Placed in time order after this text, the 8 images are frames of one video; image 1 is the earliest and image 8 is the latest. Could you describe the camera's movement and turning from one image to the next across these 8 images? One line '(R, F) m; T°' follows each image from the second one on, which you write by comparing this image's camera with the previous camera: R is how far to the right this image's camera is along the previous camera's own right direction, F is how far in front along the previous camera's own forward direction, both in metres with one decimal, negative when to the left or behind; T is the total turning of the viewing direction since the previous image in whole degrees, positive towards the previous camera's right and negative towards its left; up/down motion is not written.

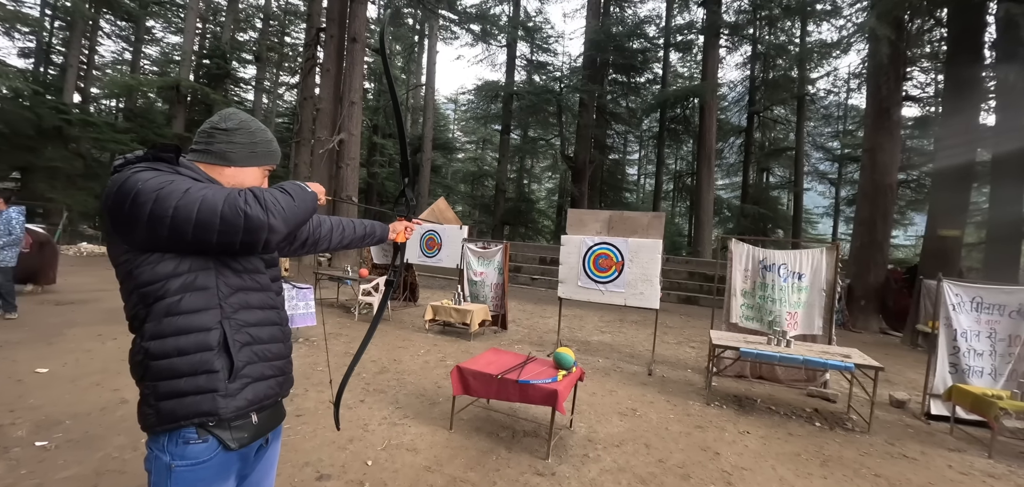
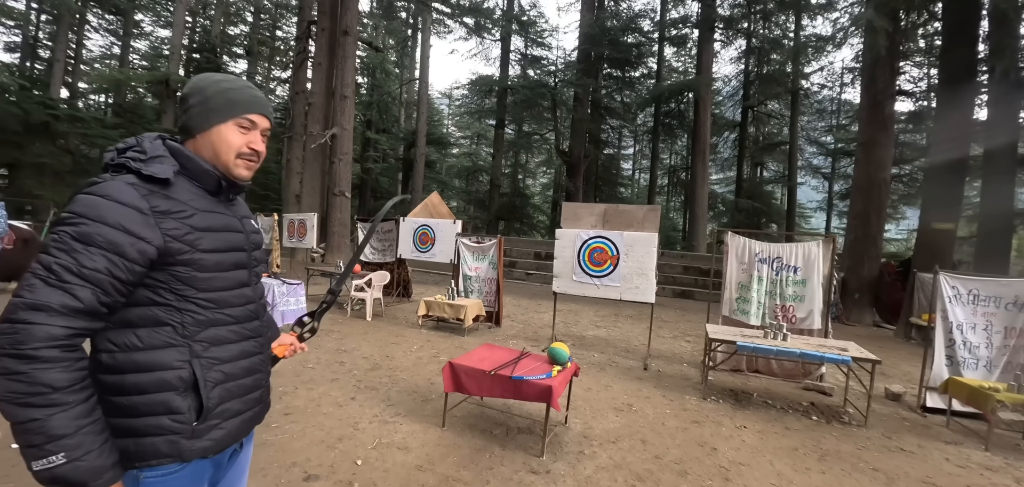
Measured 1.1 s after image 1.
(0.0, +0.1) m; +1°
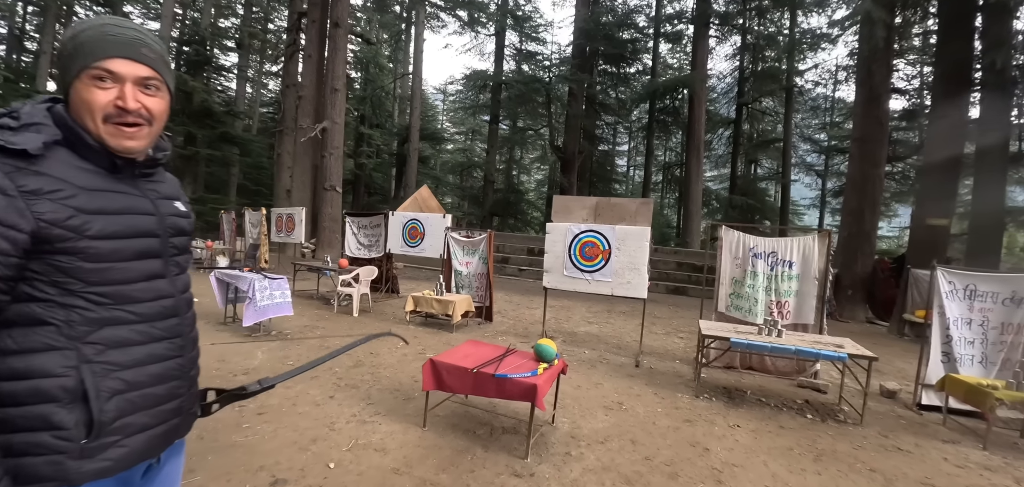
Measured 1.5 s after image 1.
(+0.1, +0.2) m; +1°
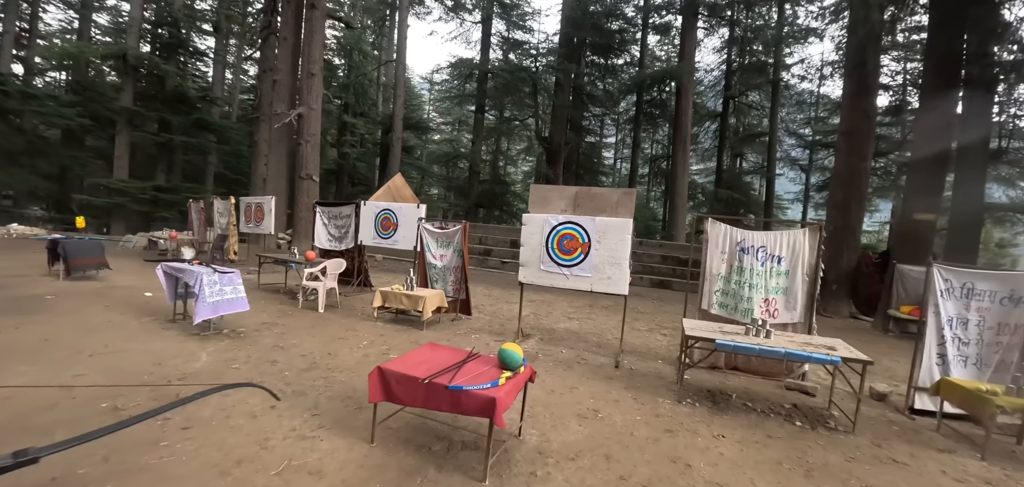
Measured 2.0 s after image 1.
(+0.2, +0.5) m; +2°
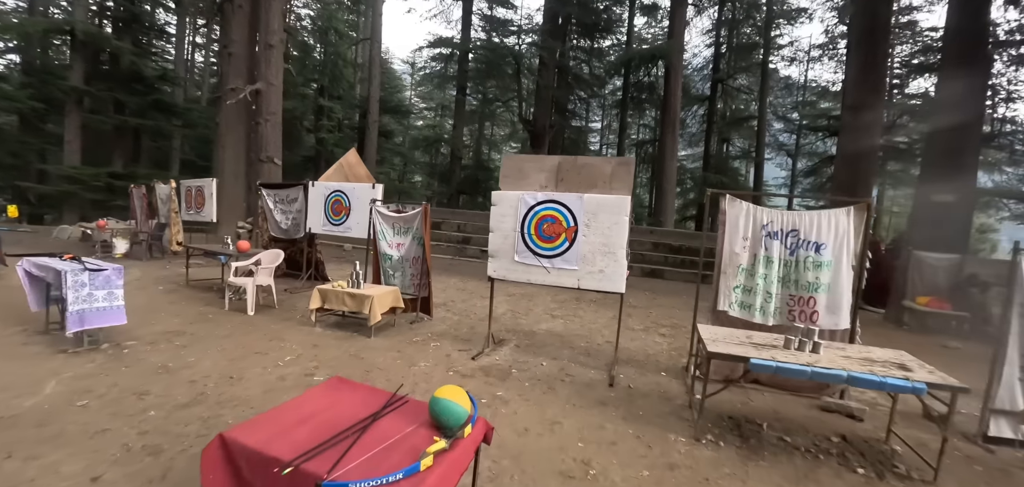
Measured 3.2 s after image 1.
(+0.3, +1.4) m; +2°
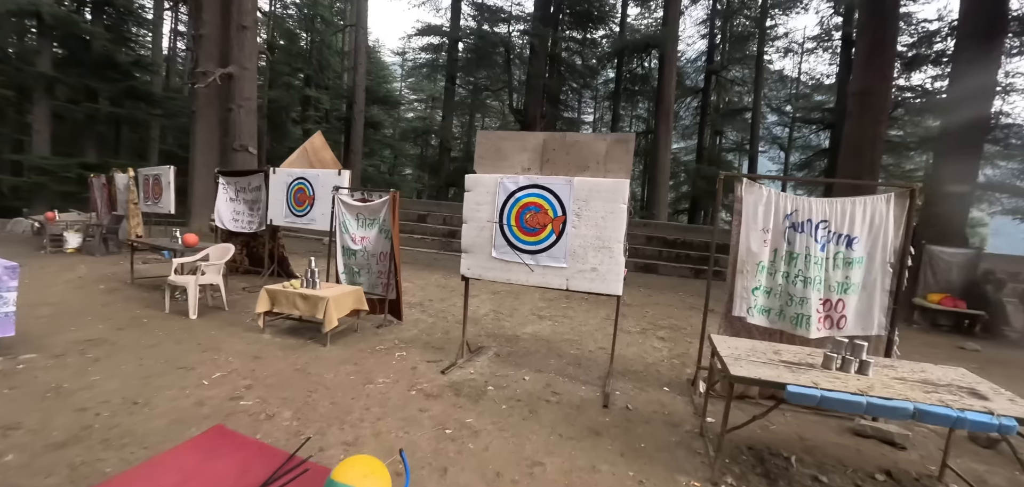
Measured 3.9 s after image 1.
(+0.2, +0.8) m; +1°
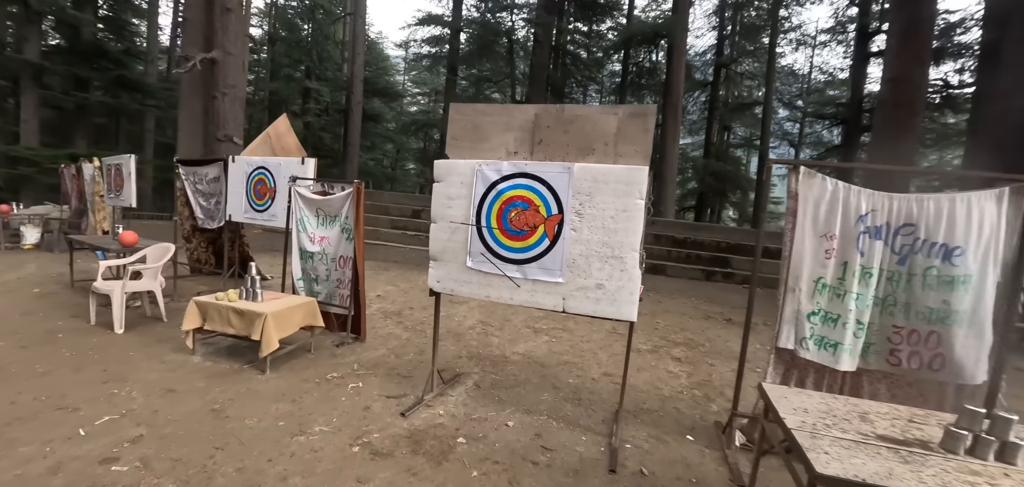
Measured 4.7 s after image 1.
(+0.2, +1.0) m; 0°
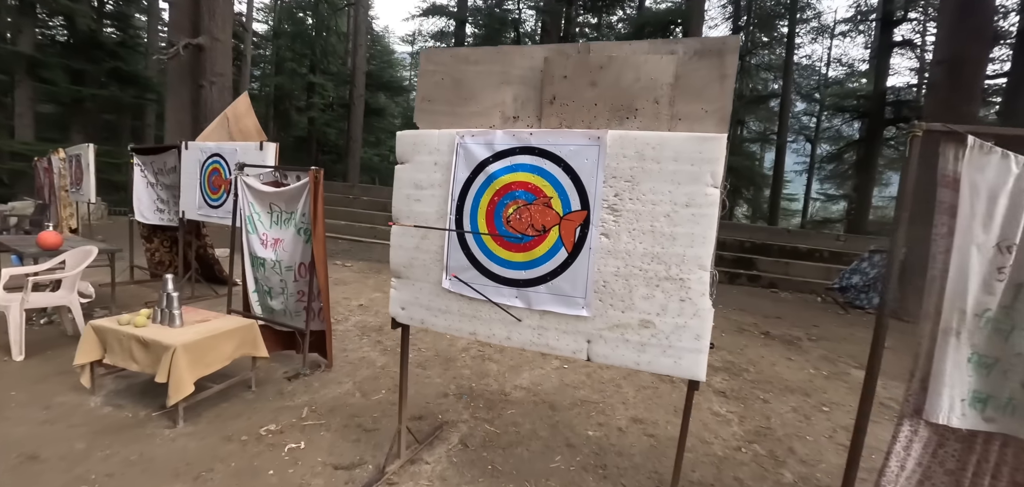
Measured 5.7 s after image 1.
(0.0, +1.1) m; -1°
